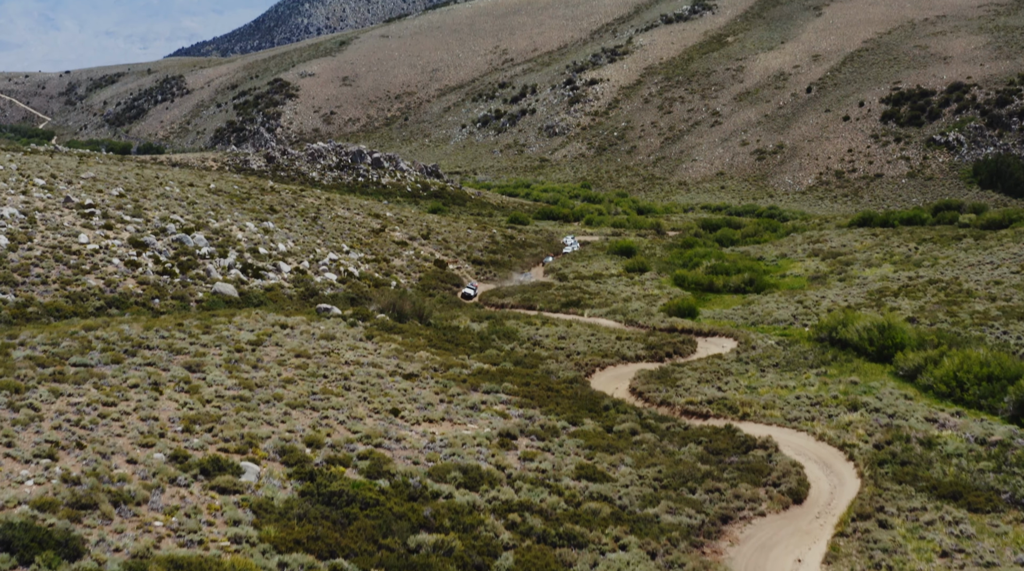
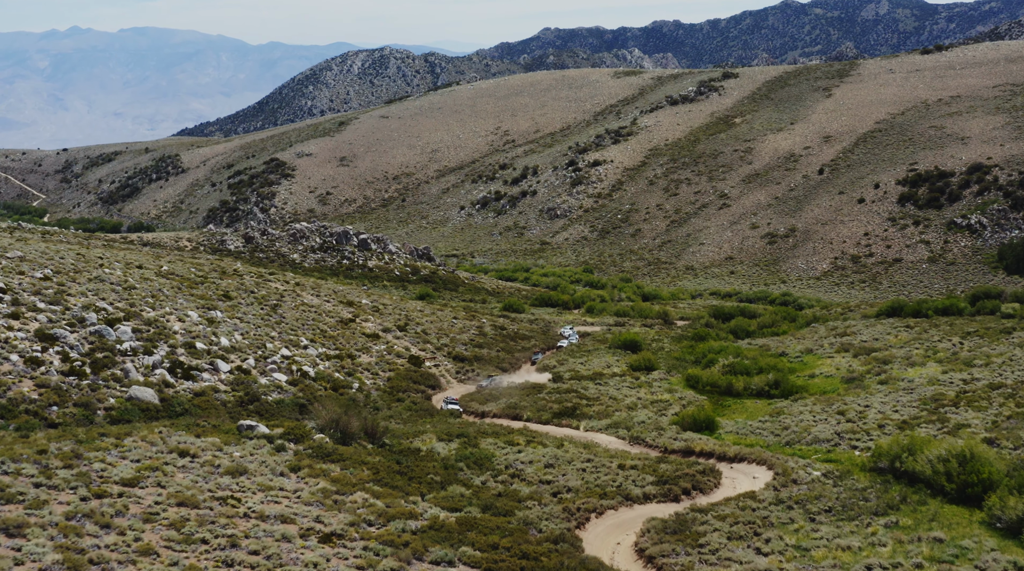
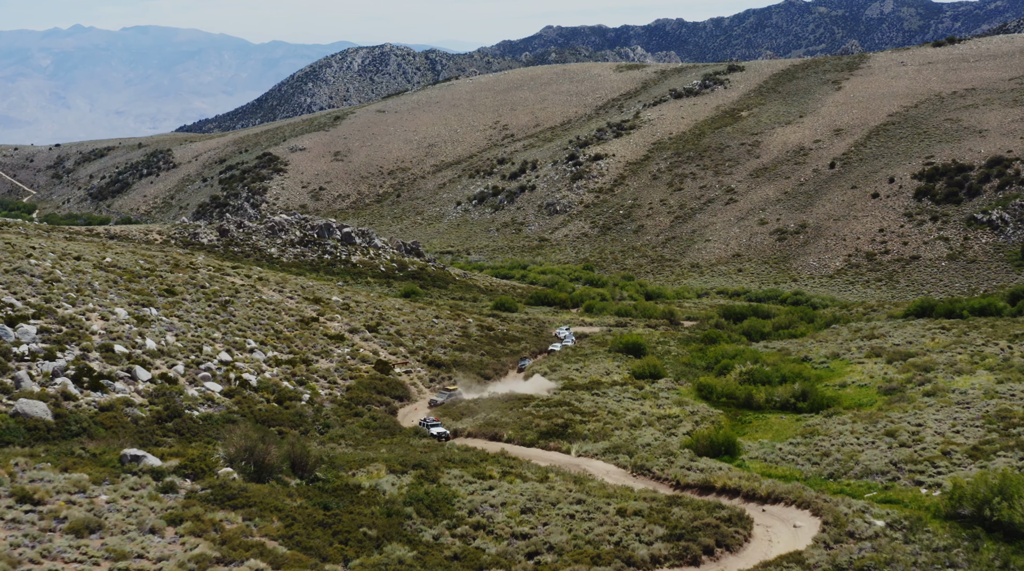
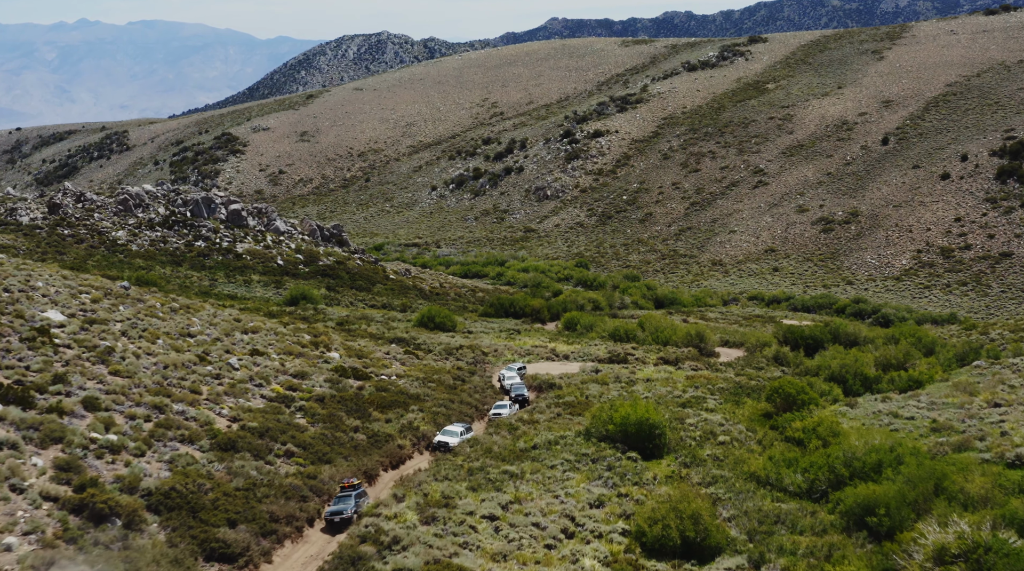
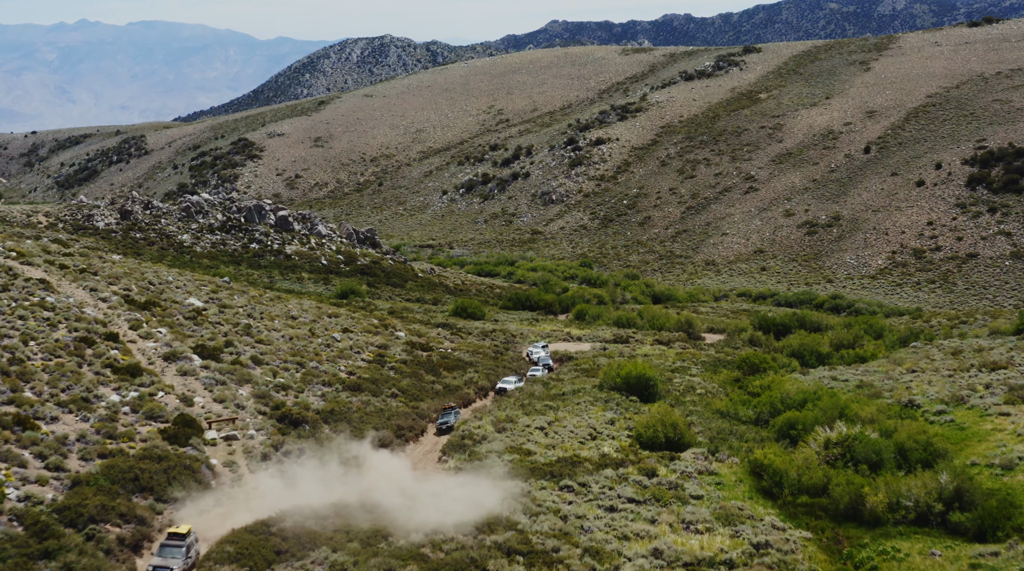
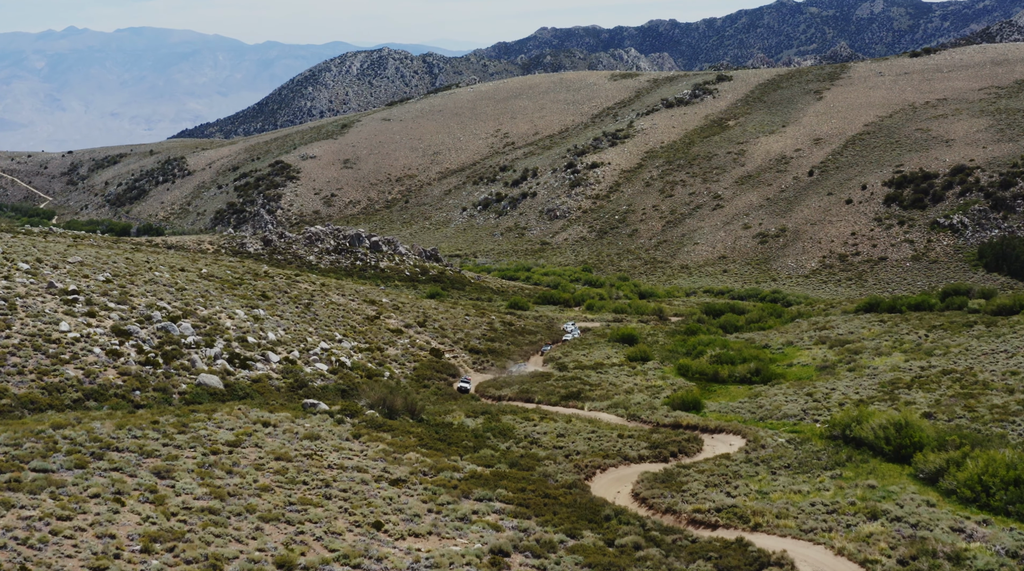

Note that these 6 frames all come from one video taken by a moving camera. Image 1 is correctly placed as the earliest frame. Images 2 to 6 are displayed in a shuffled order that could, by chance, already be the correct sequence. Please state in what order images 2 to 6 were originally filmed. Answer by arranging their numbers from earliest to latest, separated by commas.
6, 2, 3, 5, 4
